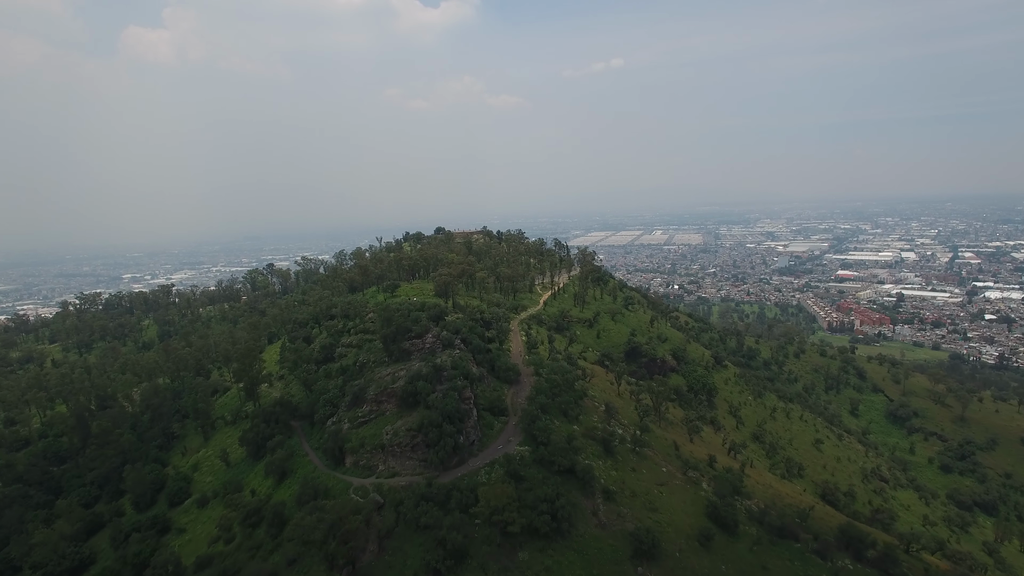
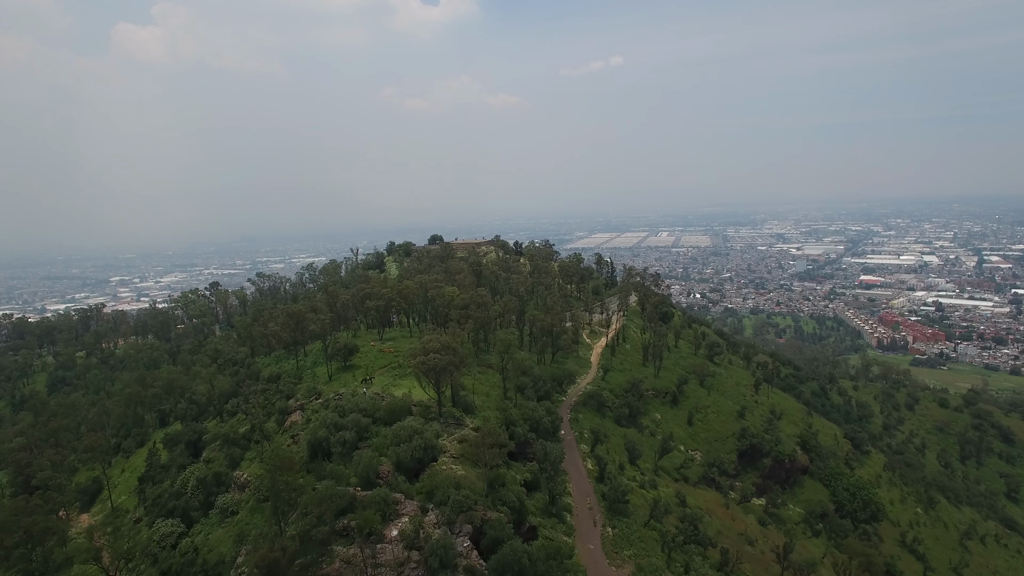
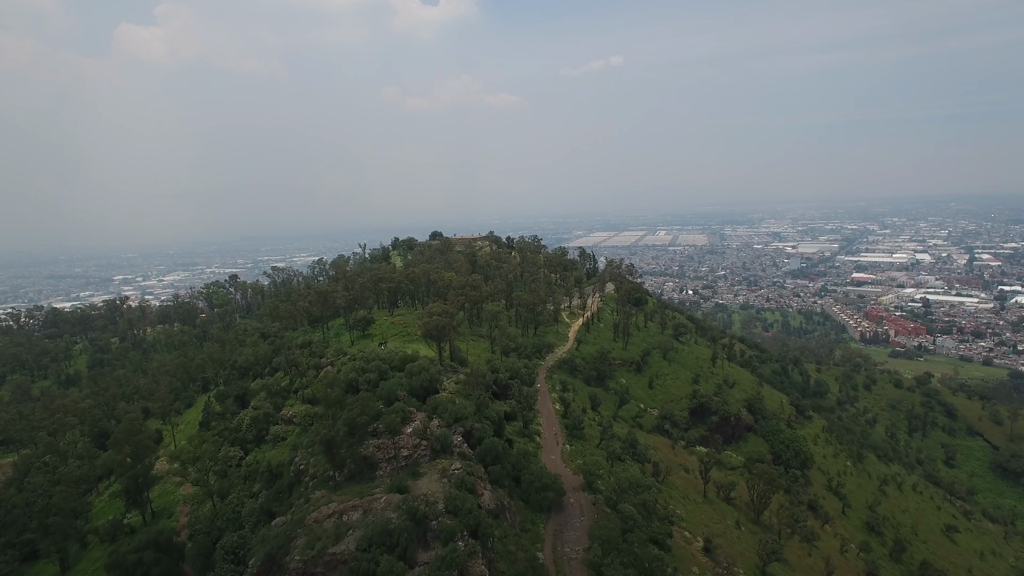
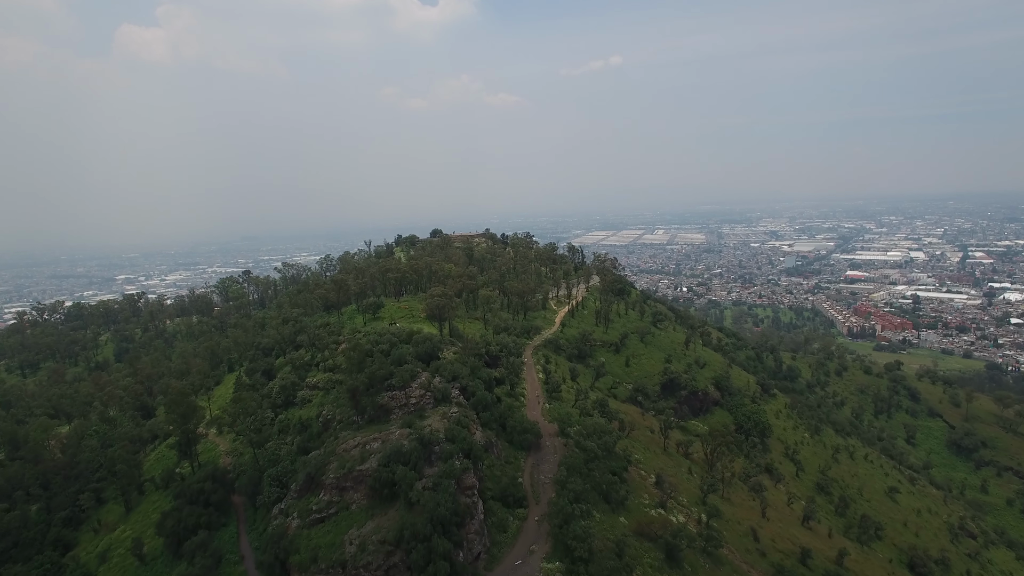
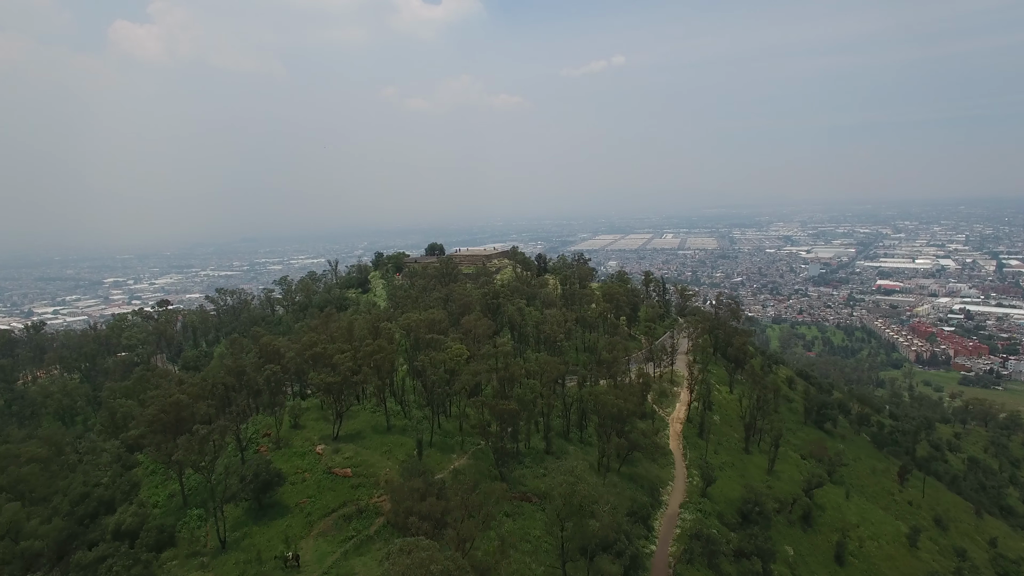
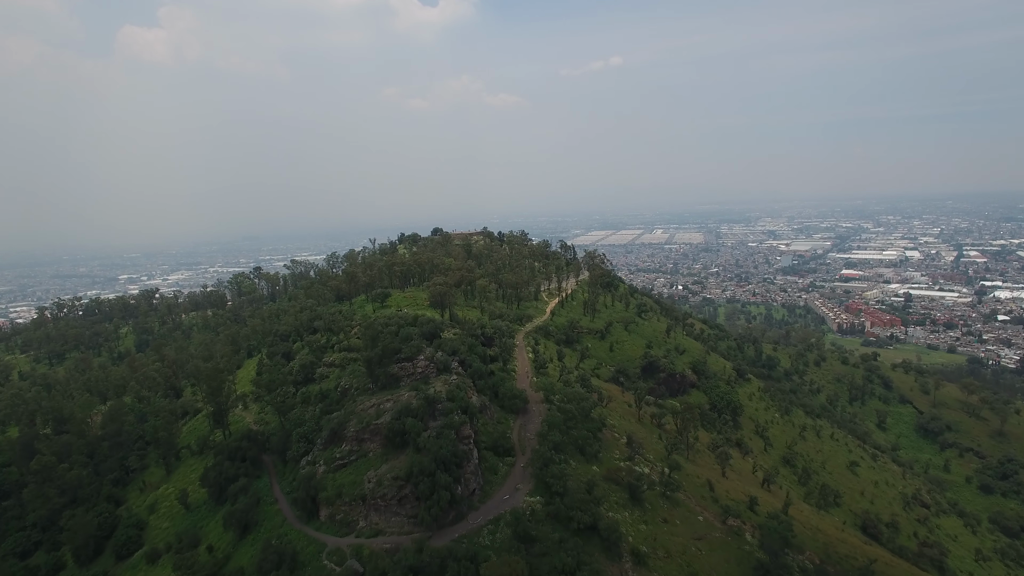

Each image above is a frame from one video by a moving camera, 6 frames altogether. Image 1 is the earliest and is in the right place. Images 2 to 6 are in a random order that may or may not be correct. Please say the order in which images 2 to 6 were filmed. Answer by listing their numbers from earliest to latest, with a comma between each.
6, 4, 3, 2, 5
